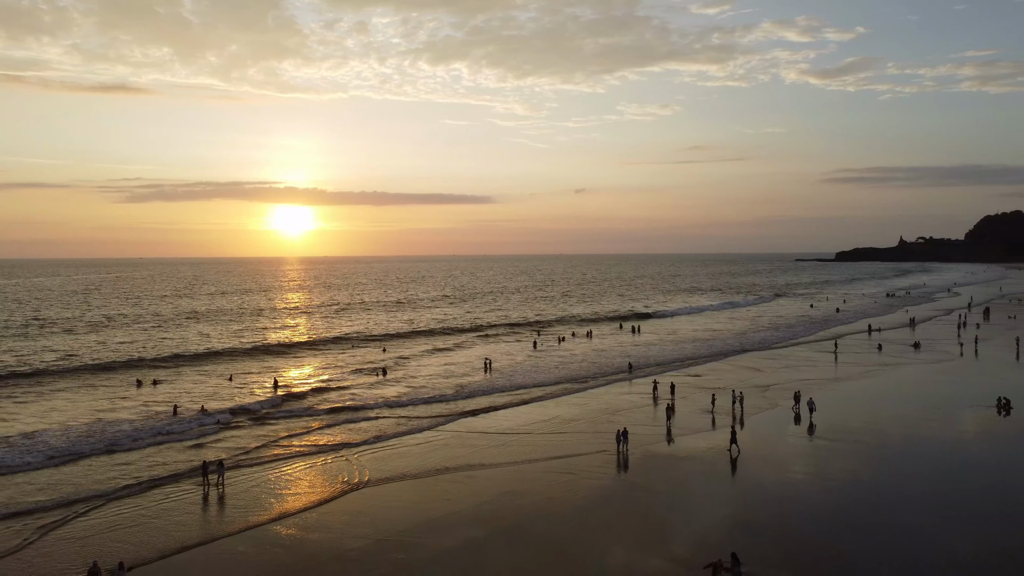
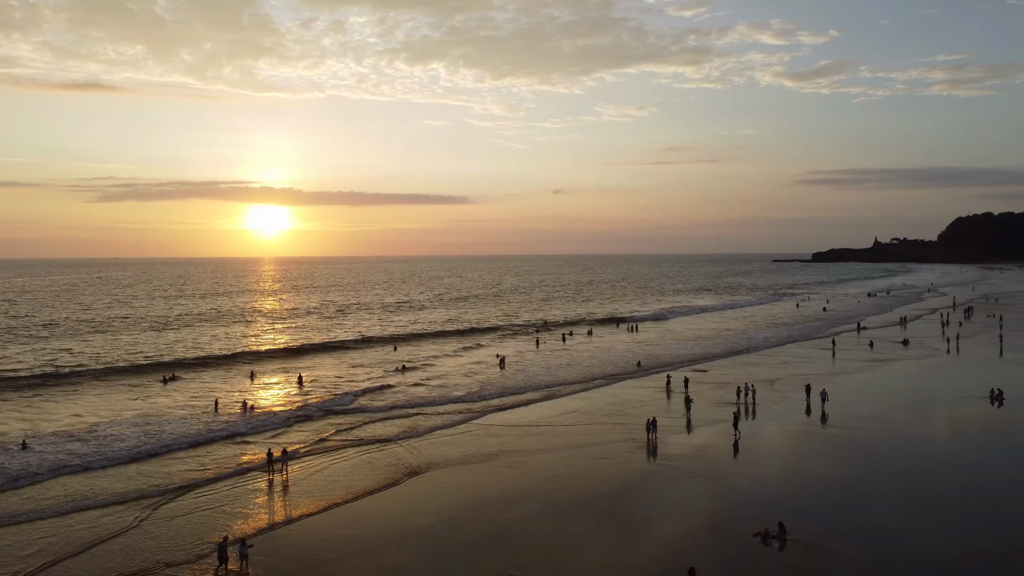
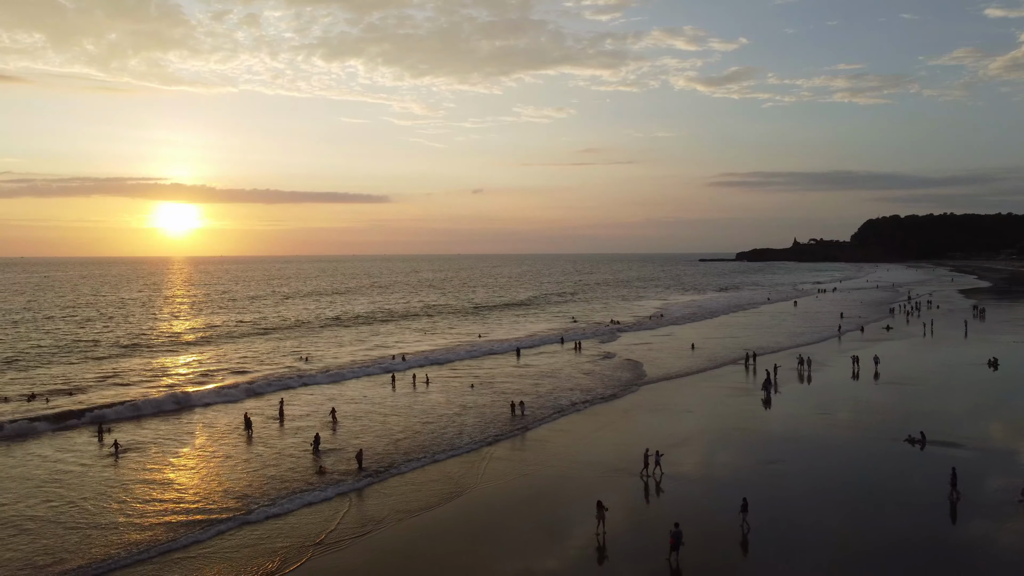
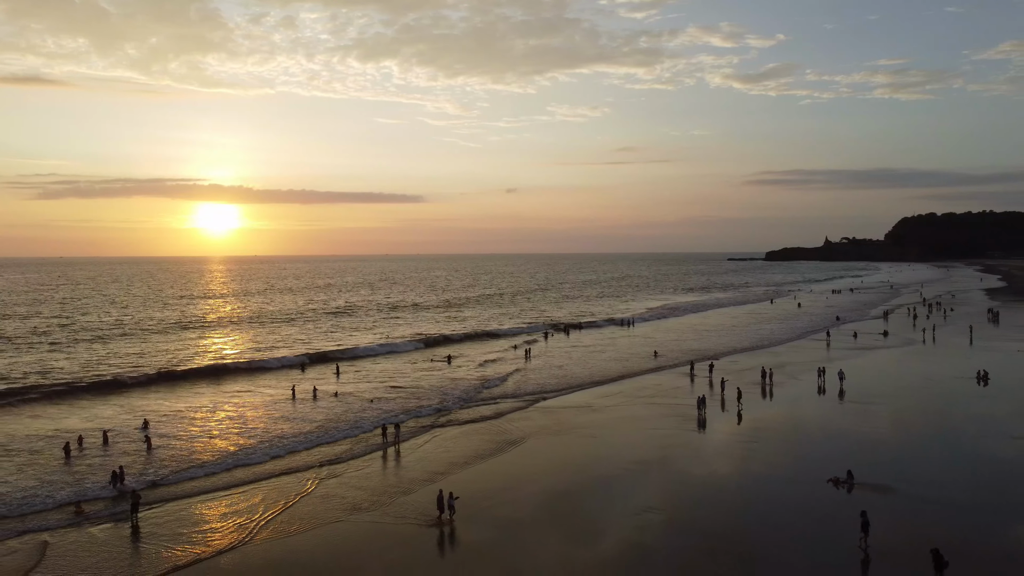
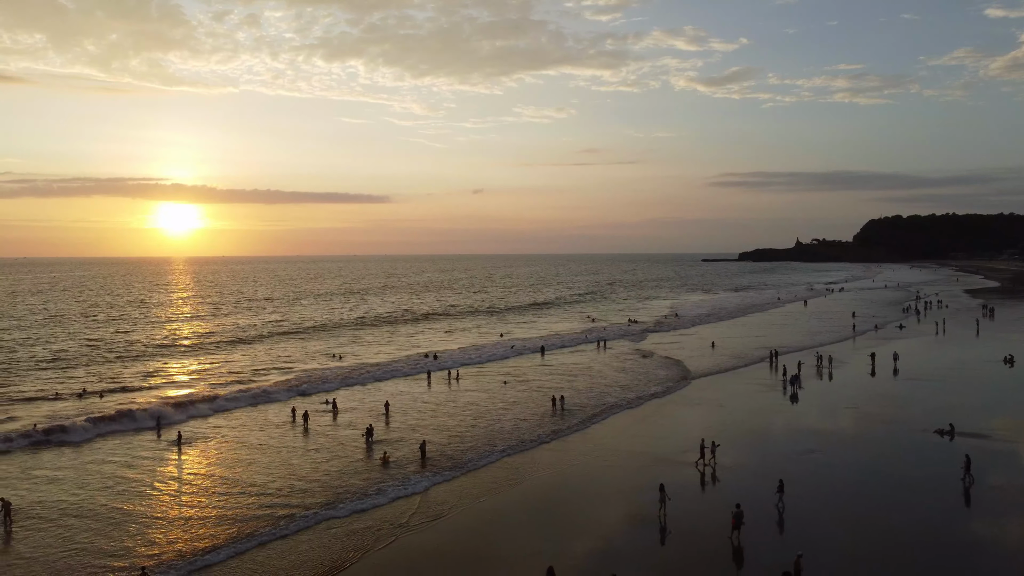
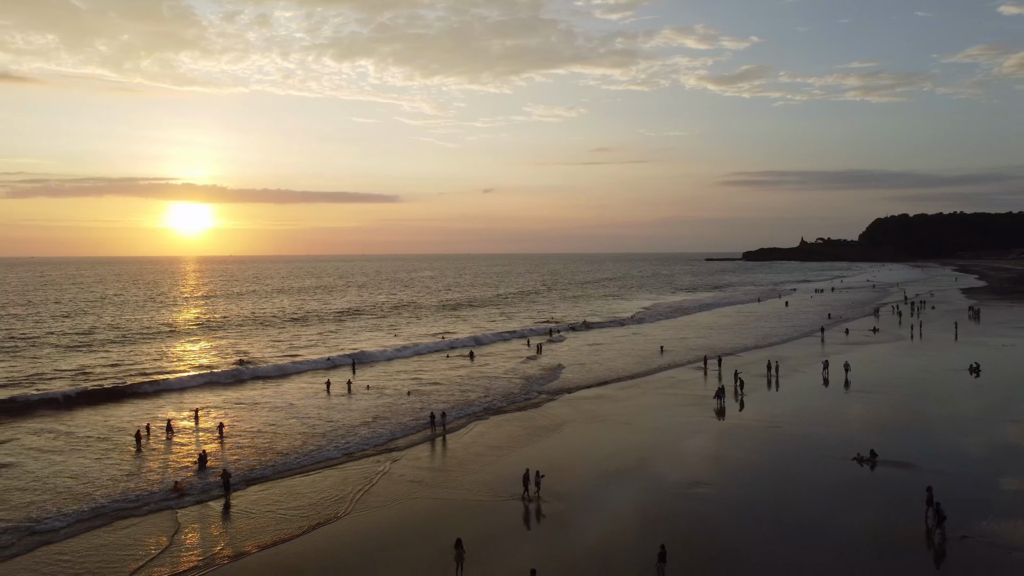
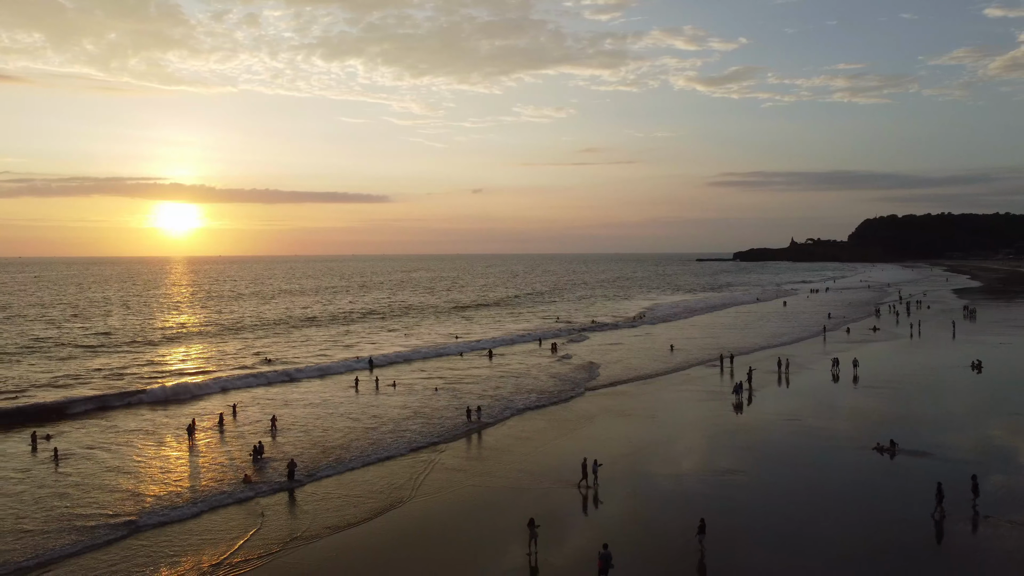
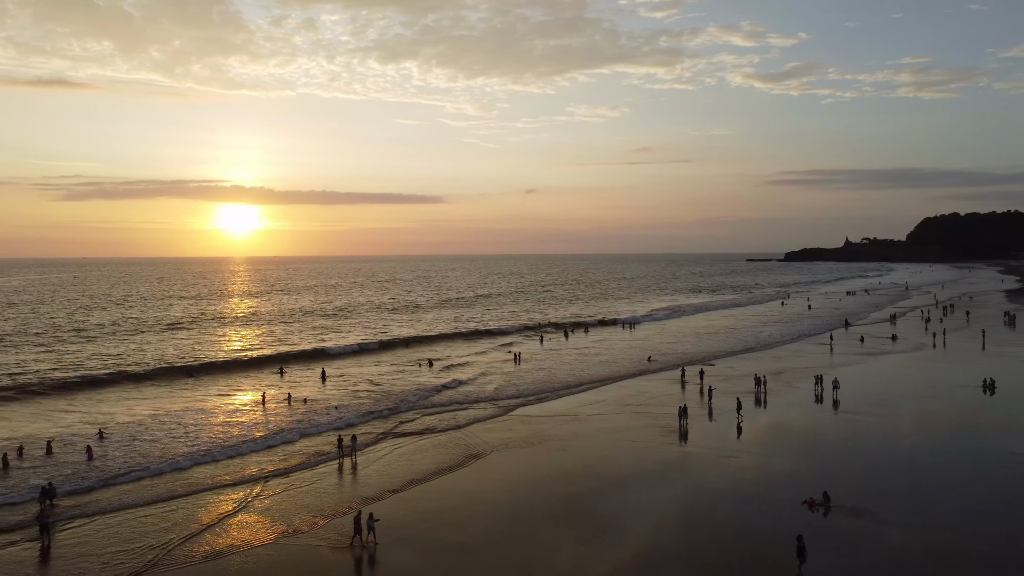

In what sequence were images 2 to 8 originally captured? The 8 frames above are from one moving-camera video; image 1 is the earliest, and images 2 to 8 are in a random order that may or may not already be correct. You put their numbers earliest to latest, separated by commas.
2, 8, 4, 6, 7, 3, 5
